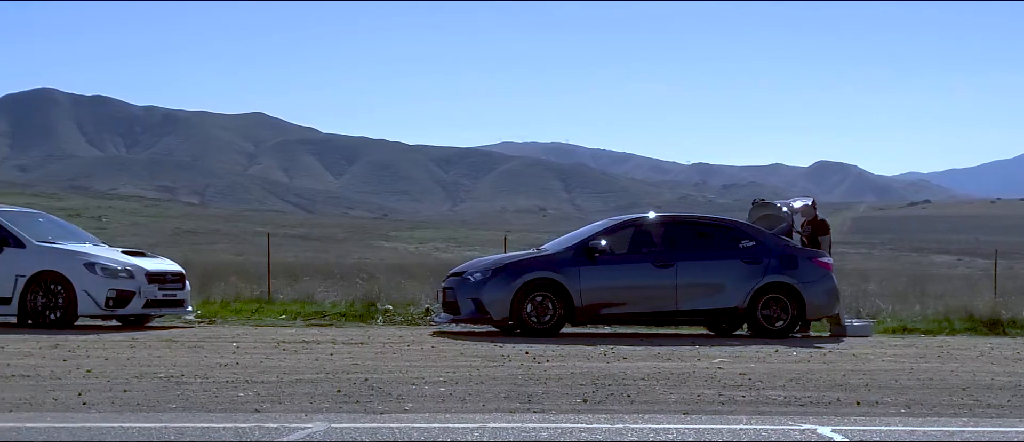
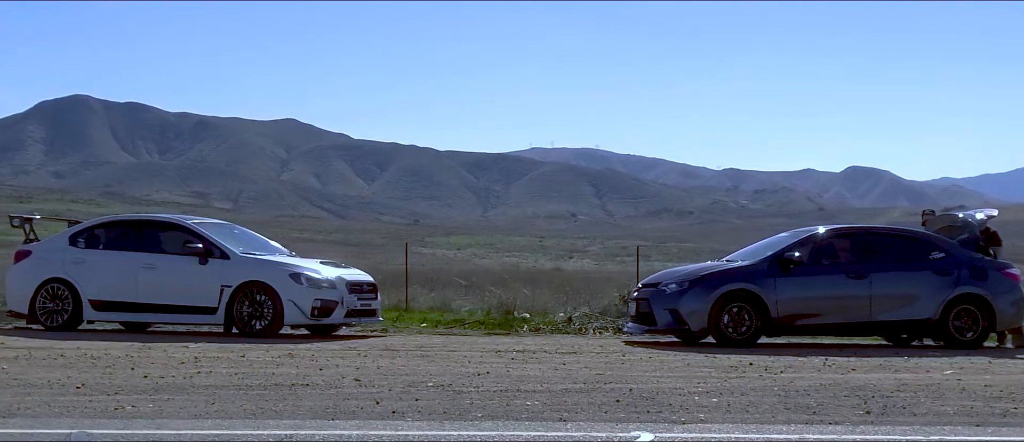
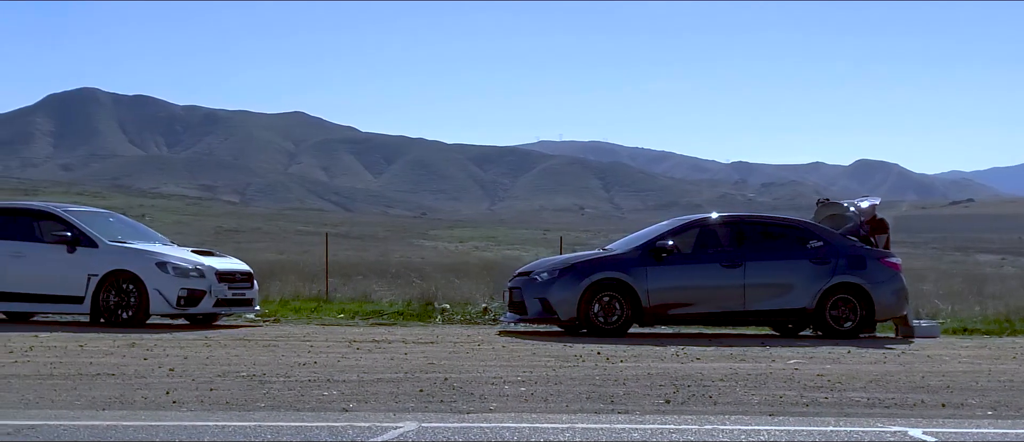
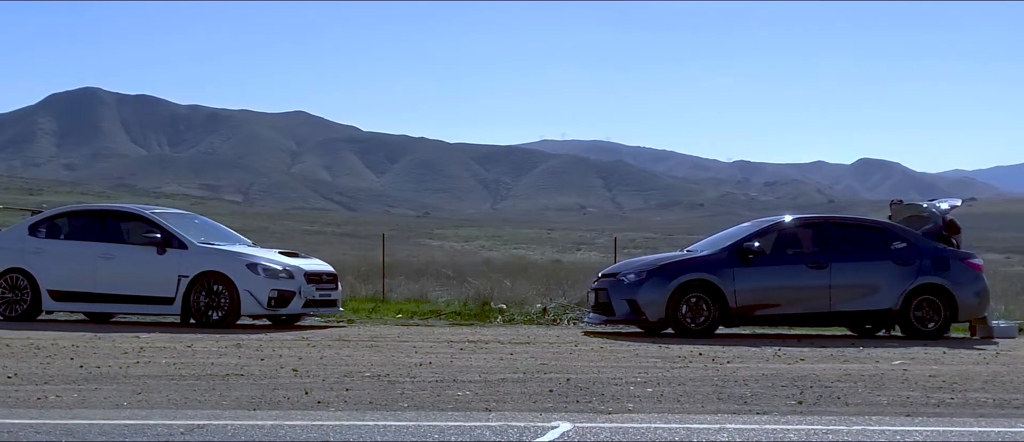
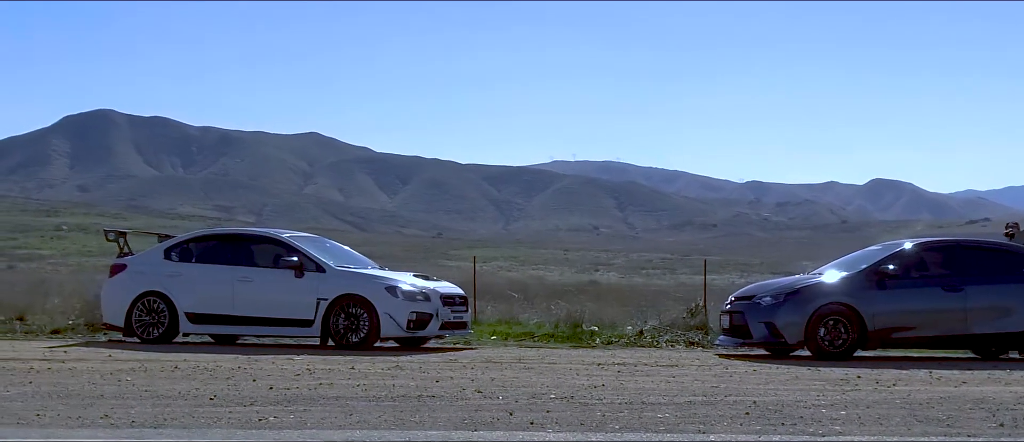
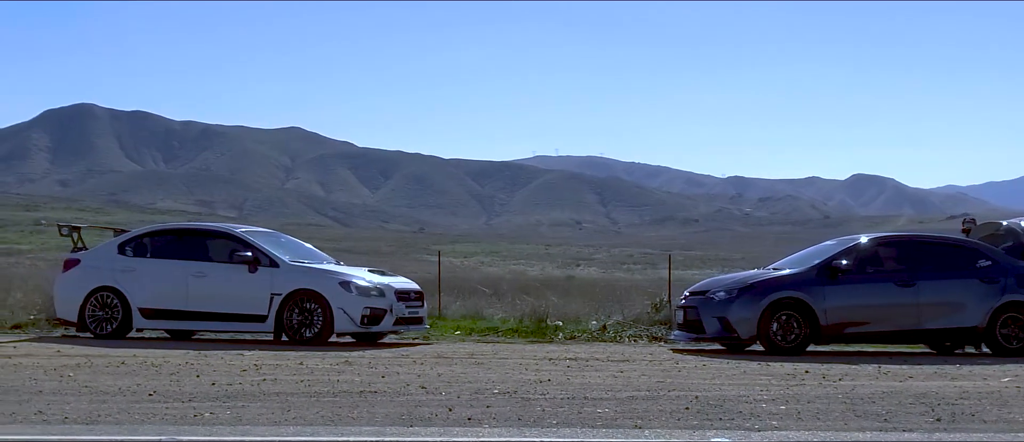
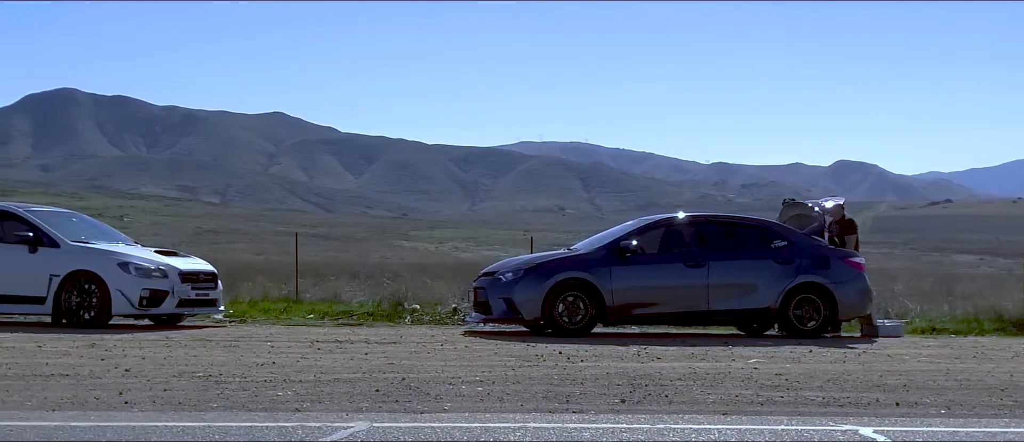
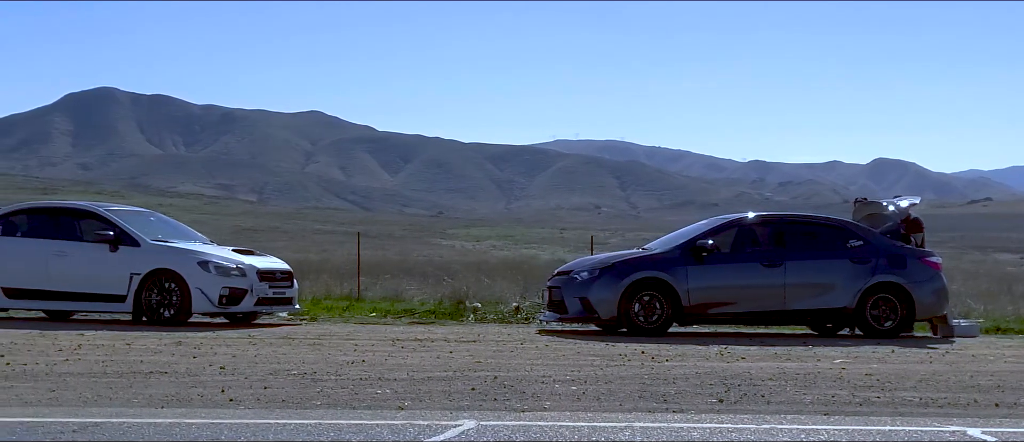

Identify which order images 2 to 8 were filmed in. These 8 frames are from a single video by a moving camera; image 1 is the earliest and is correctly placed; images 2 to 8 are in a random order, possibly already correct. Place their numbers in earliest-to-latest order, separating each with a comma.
7, 3, 8, 4, 2, 6, 5
